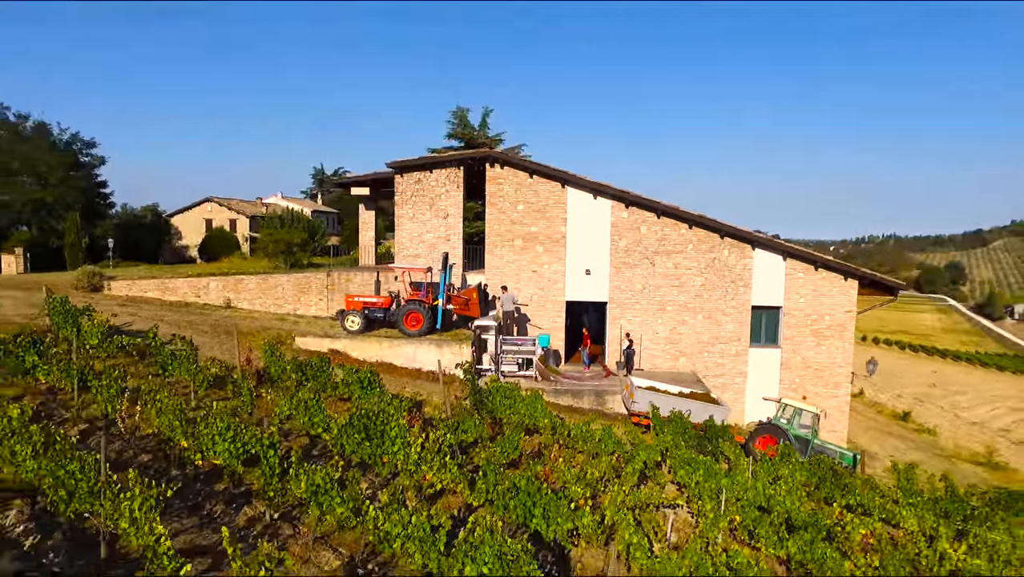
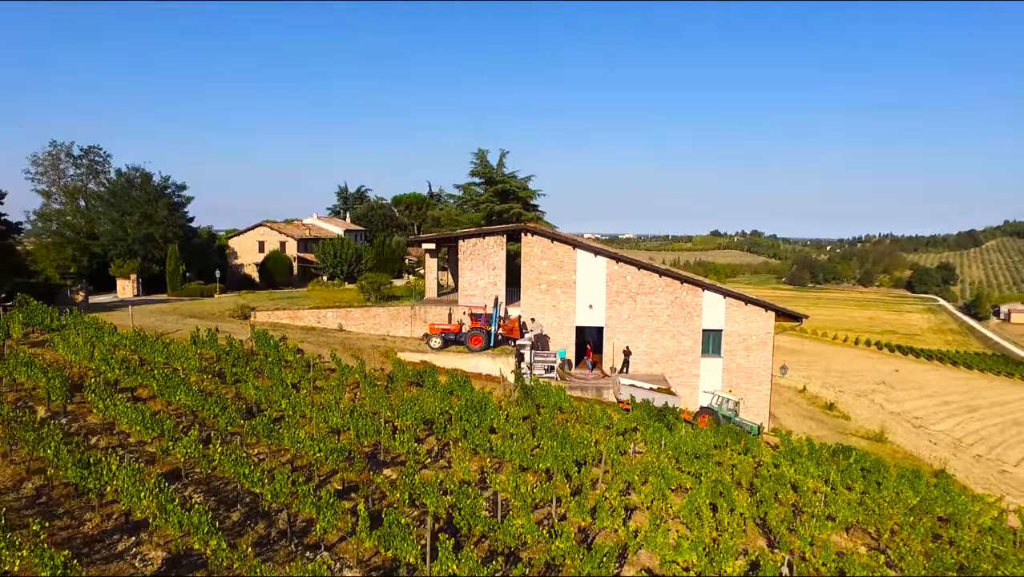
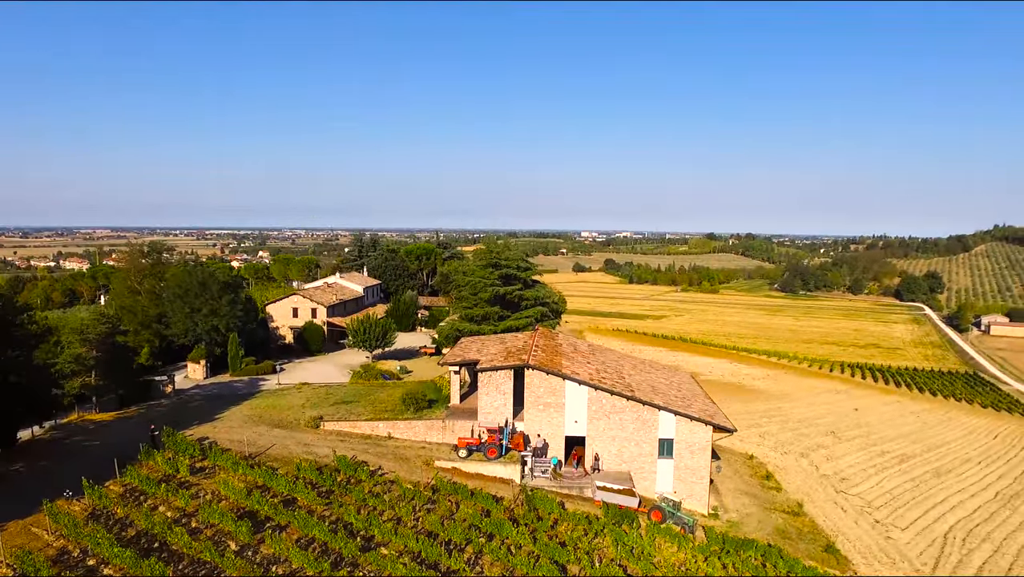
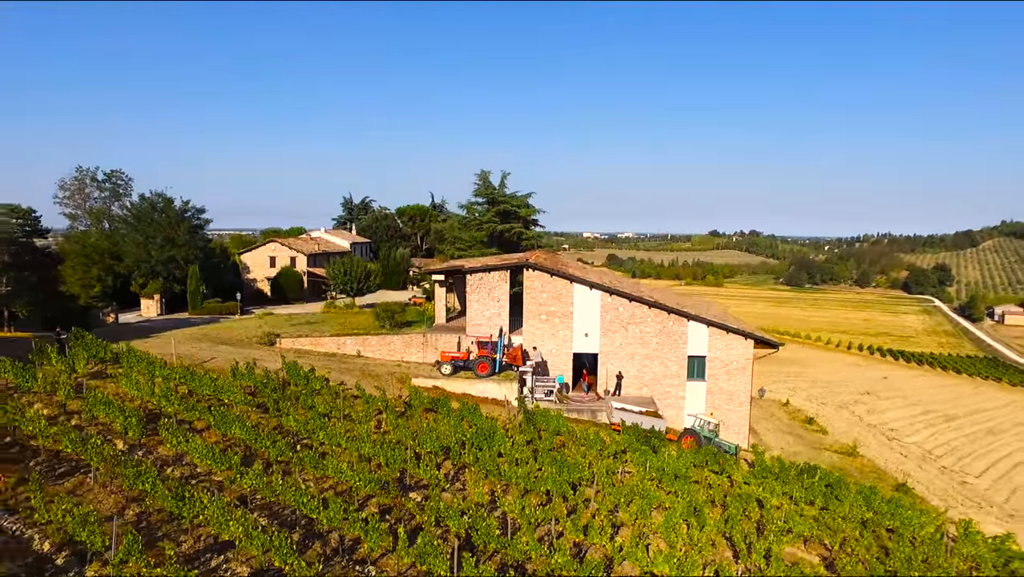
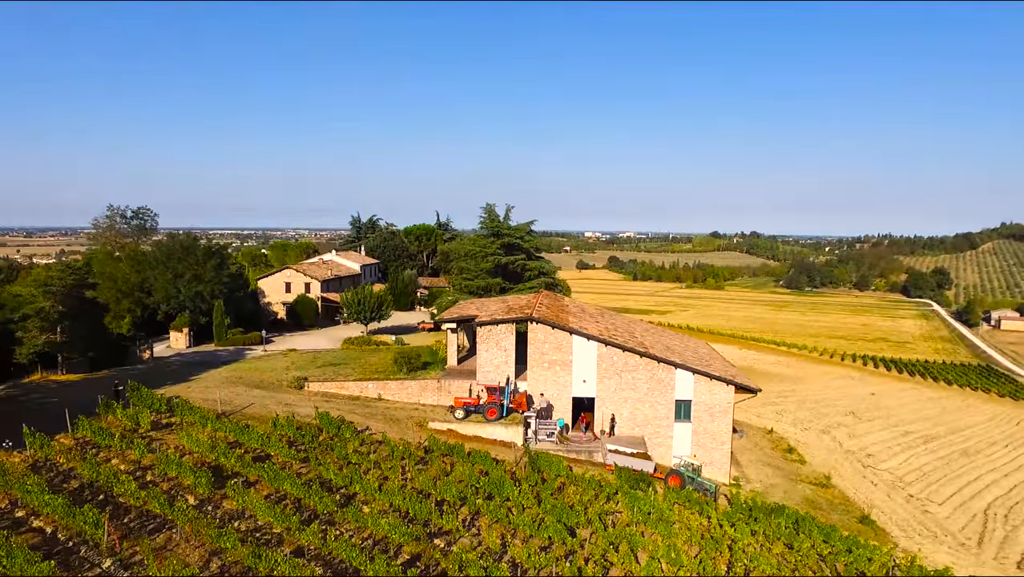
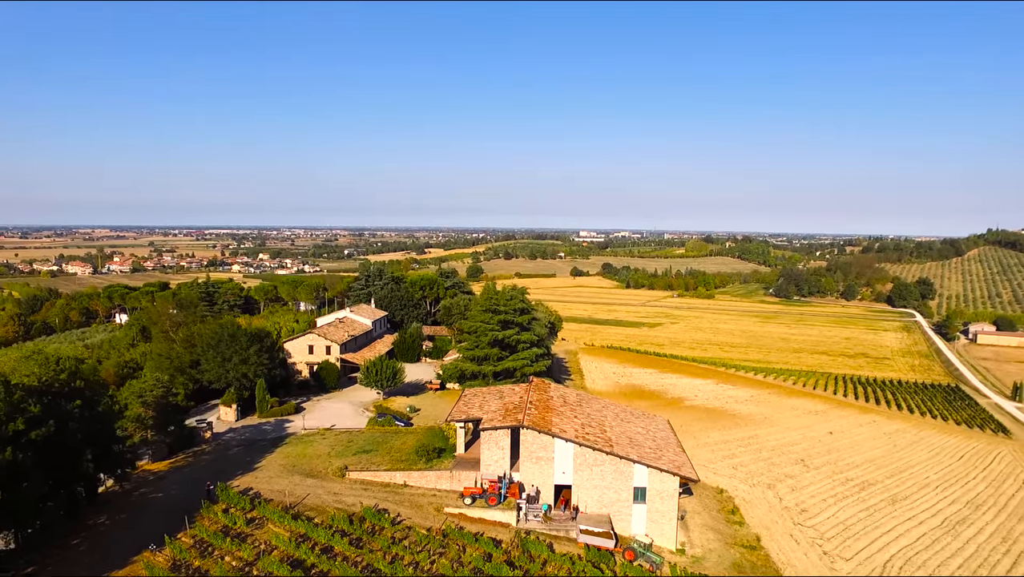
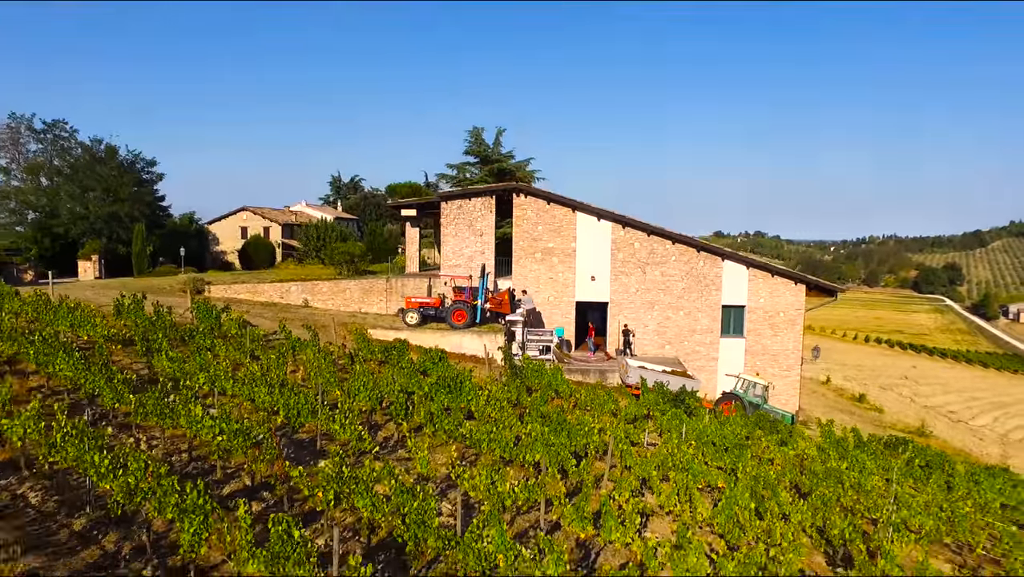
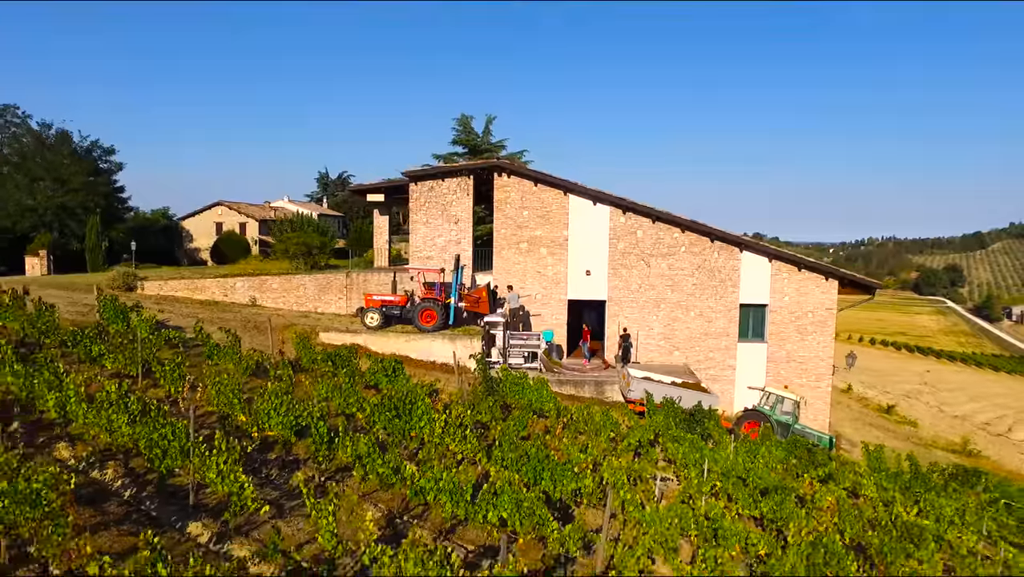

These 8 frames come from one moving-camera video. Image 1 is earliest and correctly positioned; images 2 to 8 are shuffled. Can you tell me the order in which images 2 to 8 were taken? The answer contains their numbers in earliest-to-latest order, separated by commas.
8, 7, 2, 4, 5, 3, 6
